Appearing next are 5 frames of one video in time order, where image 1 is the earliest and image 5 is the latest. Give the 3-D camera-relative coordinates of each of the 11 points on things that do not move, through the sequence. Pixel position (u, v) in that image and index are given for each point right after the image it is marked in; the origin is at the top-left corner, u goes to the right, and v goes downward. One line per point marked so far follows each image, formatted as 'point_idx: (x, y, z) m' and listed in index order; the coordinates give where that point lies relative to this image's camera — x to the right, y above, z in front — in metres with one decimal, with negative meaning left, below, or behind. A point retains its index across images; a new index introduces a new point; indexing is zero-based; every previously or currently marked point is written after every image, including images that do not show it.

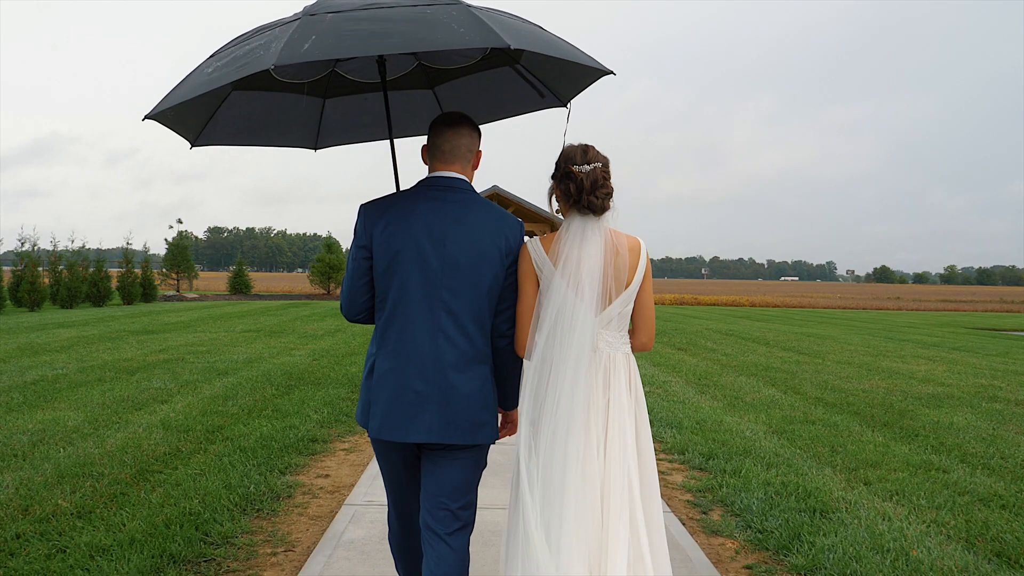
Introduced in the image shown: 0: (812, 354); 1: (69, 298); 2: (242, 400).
0: (+6.2, -1.4, +12.9) m
1: (-13.1, -0.3, +18.4) m
2: (-2.8, -1.2, +6.4) m
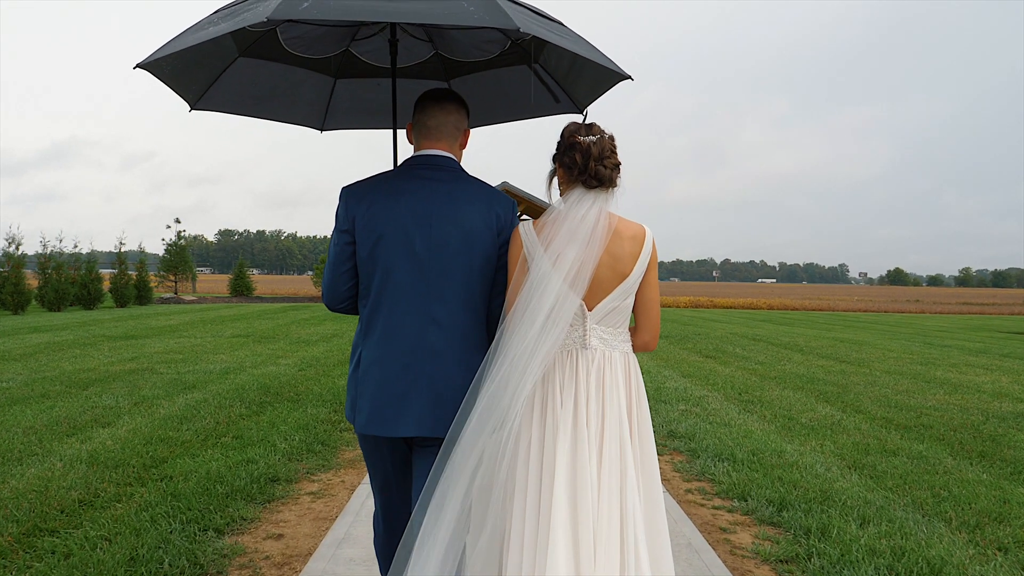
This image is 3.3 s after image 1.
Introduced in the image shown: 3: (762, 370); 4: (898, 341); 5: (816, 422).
0: (+6.5, -1.4, +11.7) m
1: (-12.8, -0.4, +17.5) m
2: (-2.7, -1.2, +5.3) m
3: (+4.0, -1.3, +9.9) m
4: (+10.9, -1.5, +17.6) m
5: (+3.1, -1.4, +6.3) m
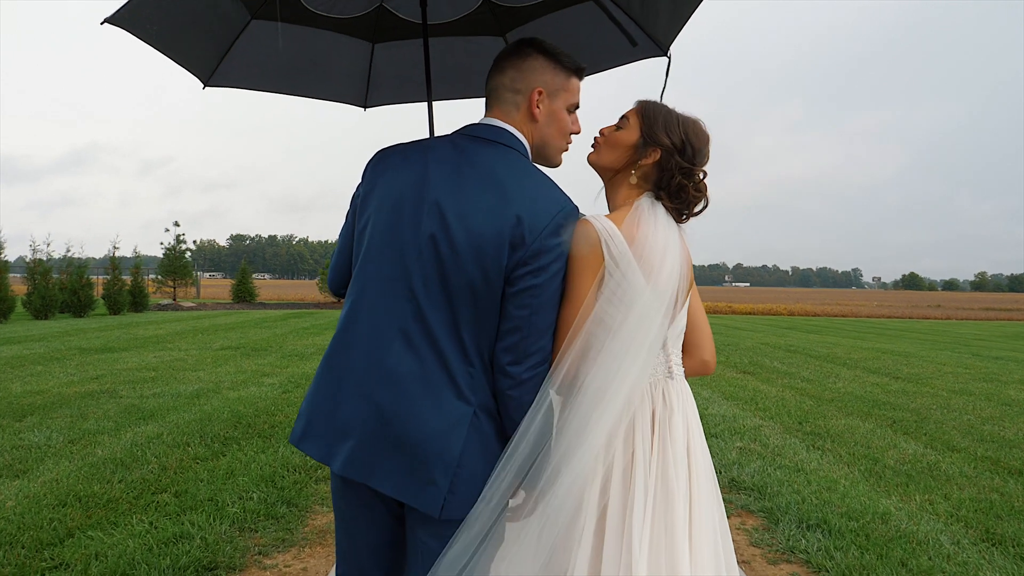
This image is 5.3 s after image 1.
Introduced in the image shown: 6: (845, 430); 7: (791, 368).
0: (+6.7, -1.5, +10.4) m
1: (-12.5, -0.5, +16.6) m
2: (-2.5, -1.2, +4.2) m
3: (+4.2, -1.4, +8.7) m
4: (+11.3, -1.7, +16.2) m
5: (+3.2, -1.5, +5.1) m
6: (+3.4, -1.4, +6.3) m
7: (+5.1, -1.4, +11.2) m
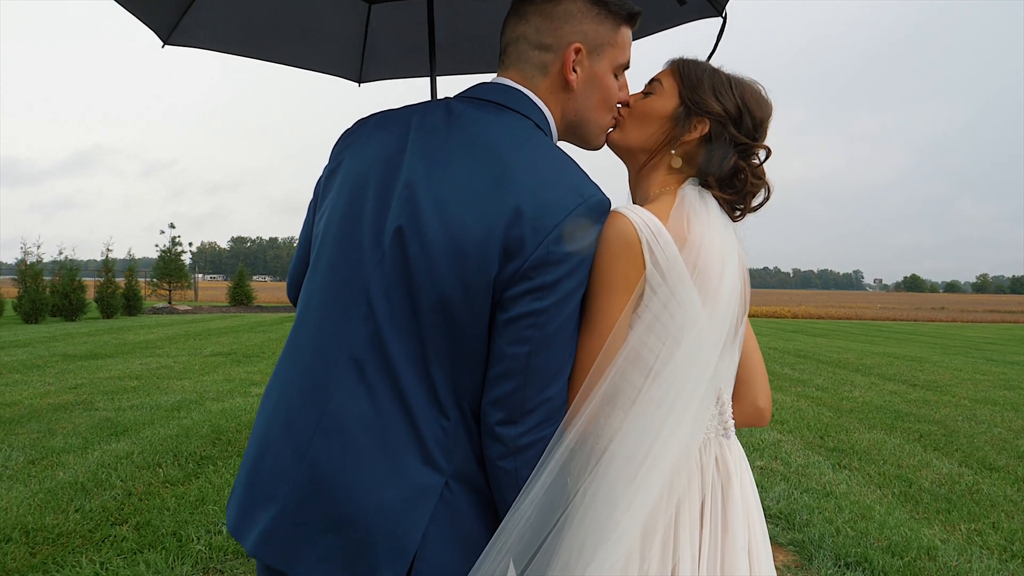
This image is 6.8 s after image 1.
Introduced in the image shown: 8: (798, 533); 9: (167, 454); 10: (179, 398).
0: (+6.7, -1.6, +10.0) m
1: (-12.4, -0.6, +16.2) m
2: (-2.5, -1.3, +3.8) m
3: (+4.2, -1.5, +8.3) m
4: (+11.3, -1.8, +15.8) m
5: (+3.3, -1.5, +4.7) m
6: (+3.4, -1.5, +5.8) m
7: (+5.1, -1.5, +10.8) m
8: (+1.7, -1.5, +3.7) m
9: (-2.6, -1.3, +4.7) m
10: (-3.7, -1.2, +6.9) m
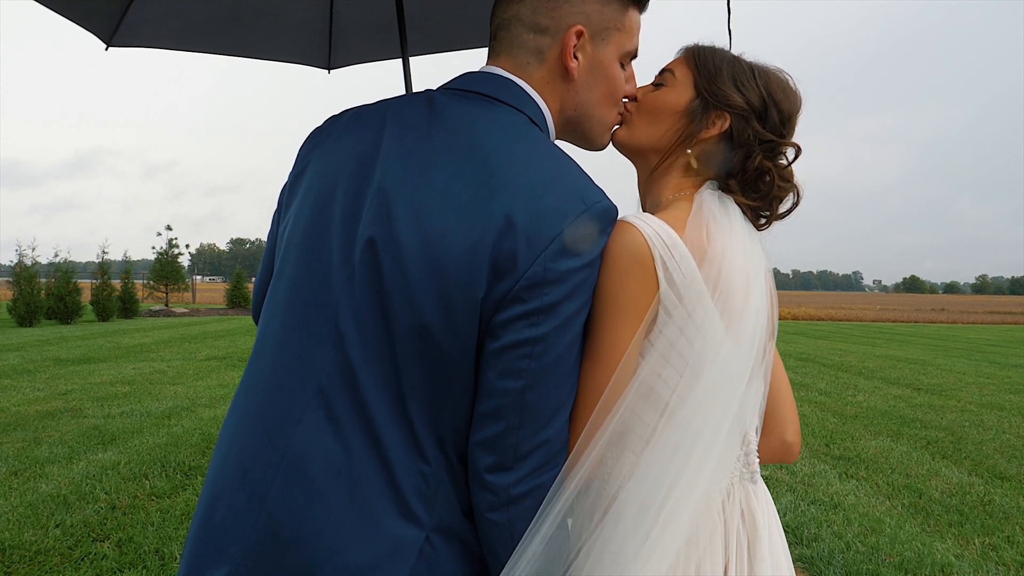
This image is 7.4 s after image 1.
0: (+6.7, -1.6, +9.9) m
1: (-12.5, -0.7, +16.0) m
2: (-2.5, -1.3, +3.7) m
3: (+4.2, -1.5, +8.1) m
4: (+11.3, -1.8, +15.7) m
5: (+3.2, -1.5, +4.5) m
6: (+3.4, -1.5, +5.7) m
7: (+5.1, -1.6, +10.7) m
8: (+1.7, -1.5, +3.6) m
9: (-2.7, -1.3, +4.6) m
10: (-3.7, -1.3, +6.7) m
